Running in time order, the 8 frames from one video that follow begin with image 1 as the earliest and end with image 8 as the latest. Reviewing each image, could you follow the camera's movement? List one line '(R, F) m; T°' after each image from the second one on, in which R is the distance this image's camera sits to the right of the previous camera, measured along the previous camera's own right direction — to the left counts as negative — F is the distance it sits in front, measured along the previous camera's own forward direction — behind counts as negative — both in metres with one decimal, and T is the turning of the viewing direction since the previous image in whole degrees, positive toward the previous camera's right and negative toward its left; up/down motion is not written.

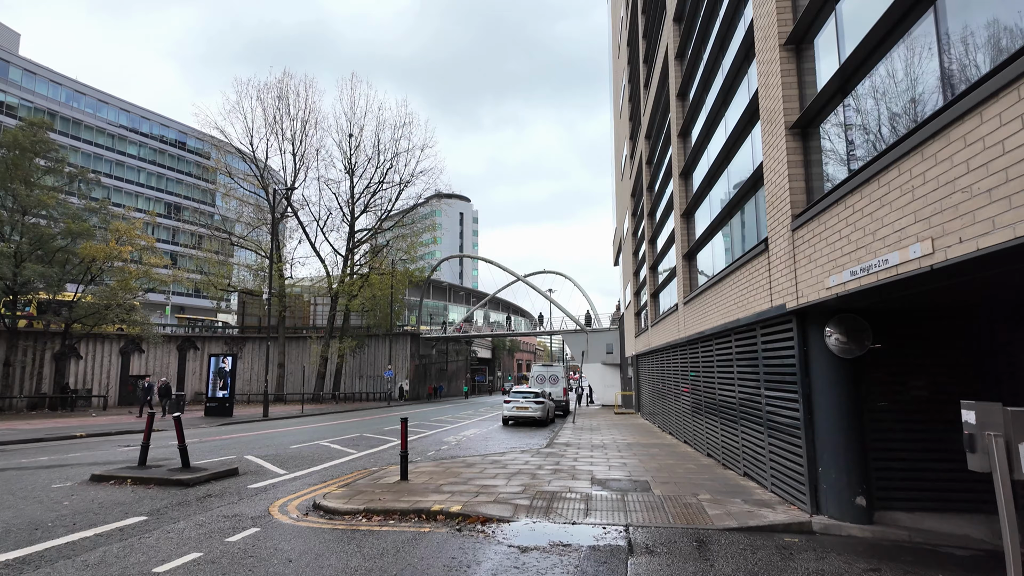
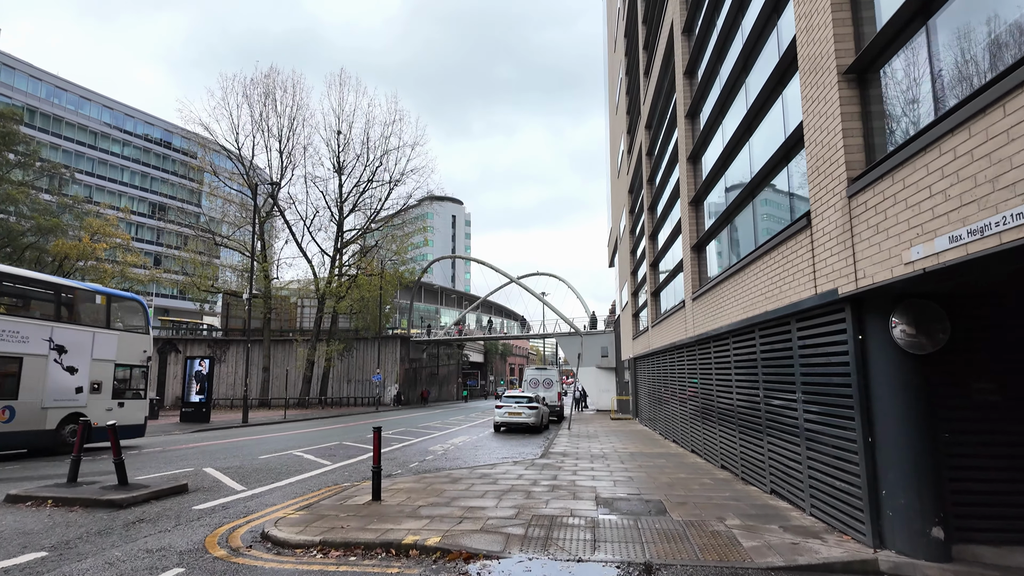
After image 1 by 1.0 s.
(0.0, +1.2) m; +1°
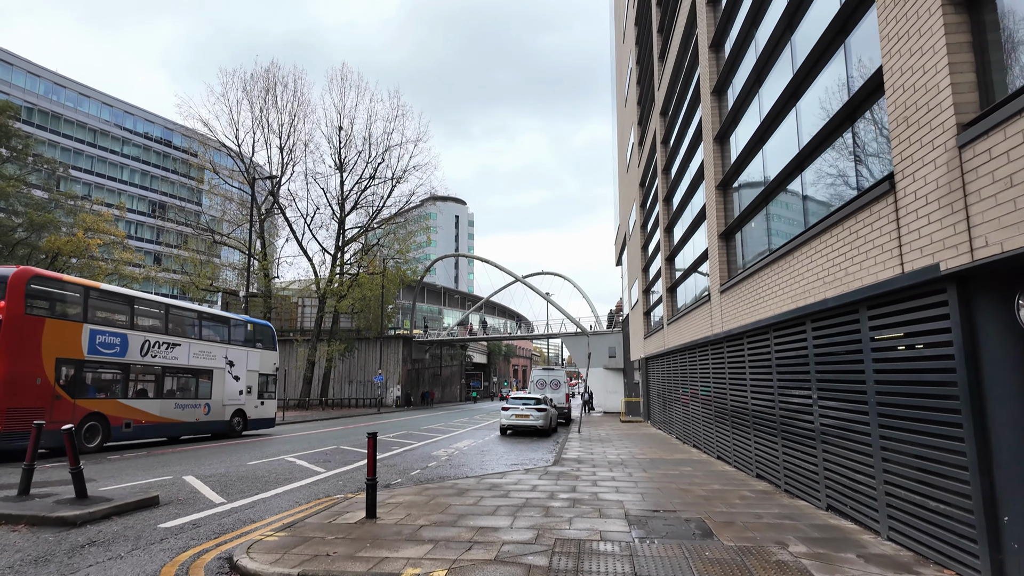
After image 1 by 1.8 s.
(-0.1, +1.0) m; 0°
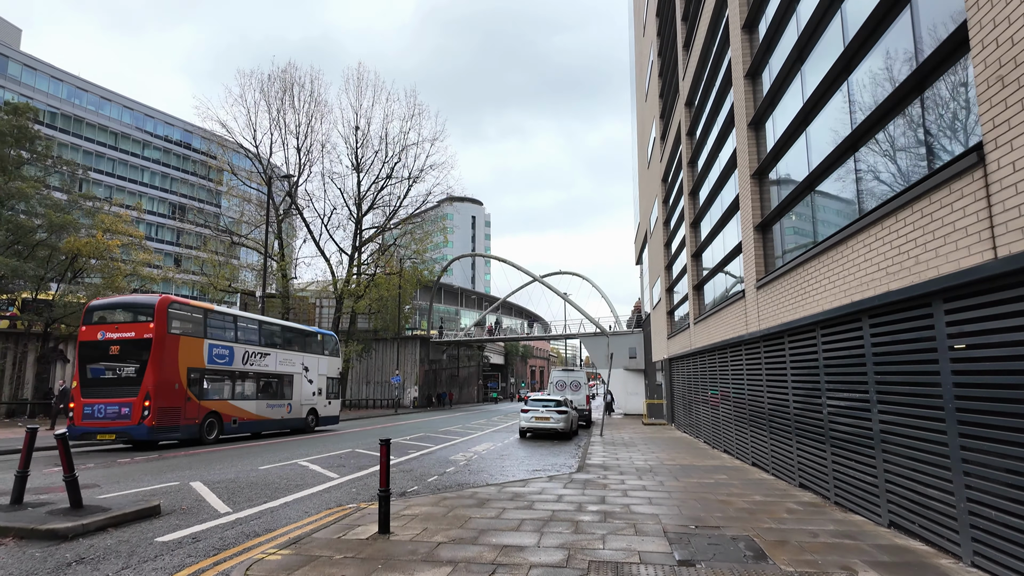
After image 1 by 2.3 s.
(-0.1, +0.6) m; -2°
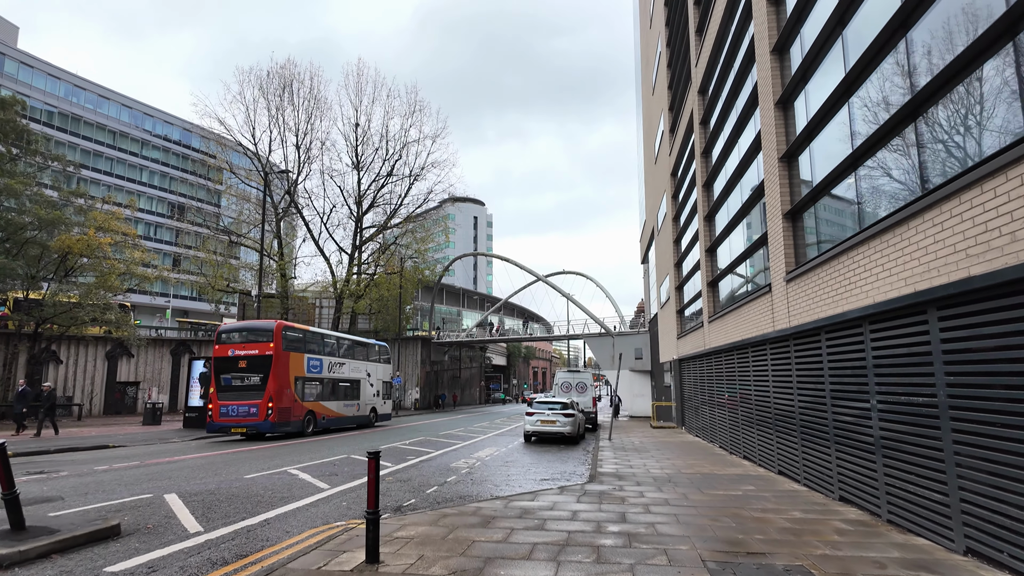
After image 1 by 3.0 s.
(-0.1, +0.9) m; 0°
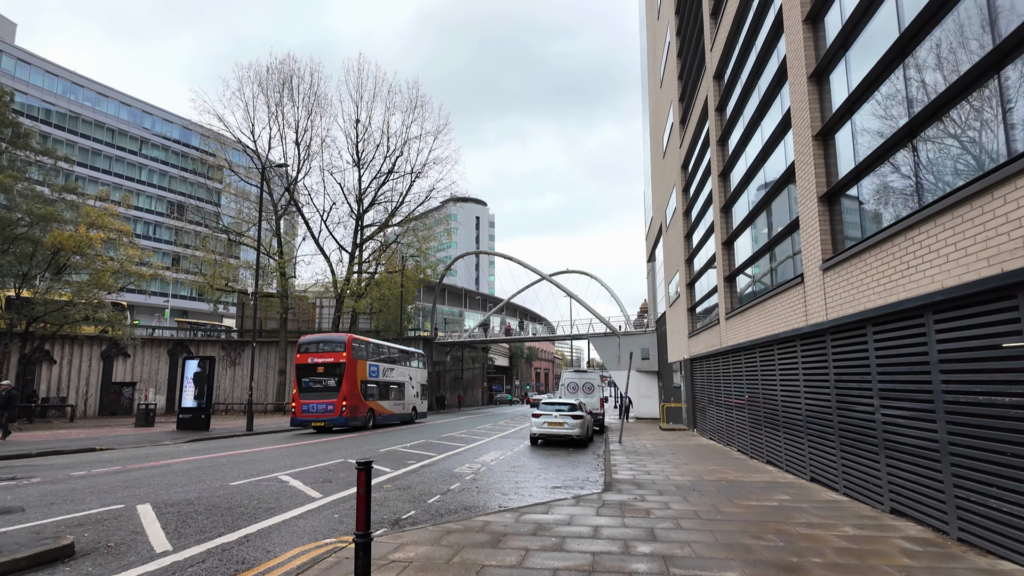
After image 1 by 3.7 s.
(-0.1, +0.8) m; 0°
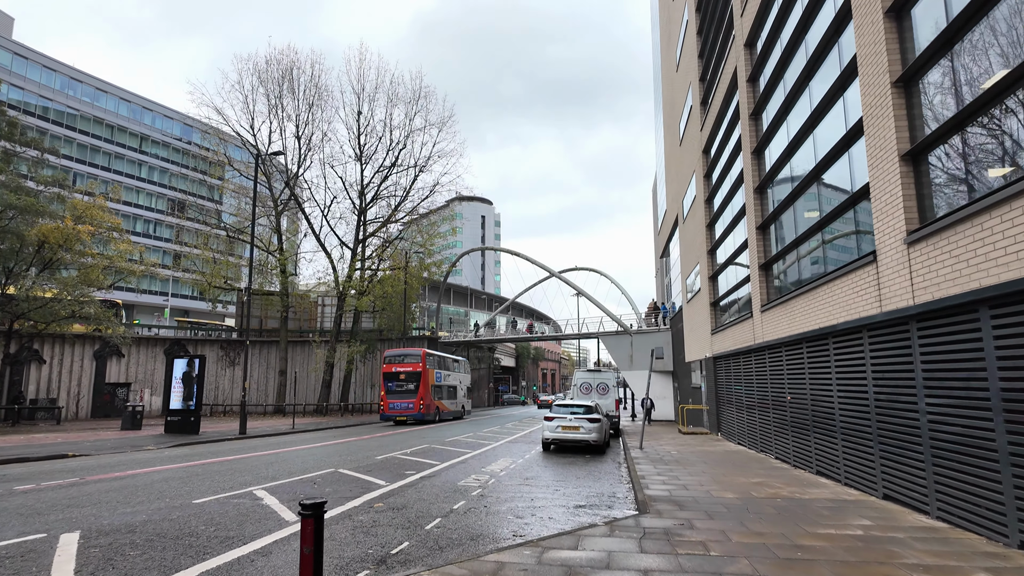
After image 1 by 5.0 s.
(-0.1, +1.5) m; -1°
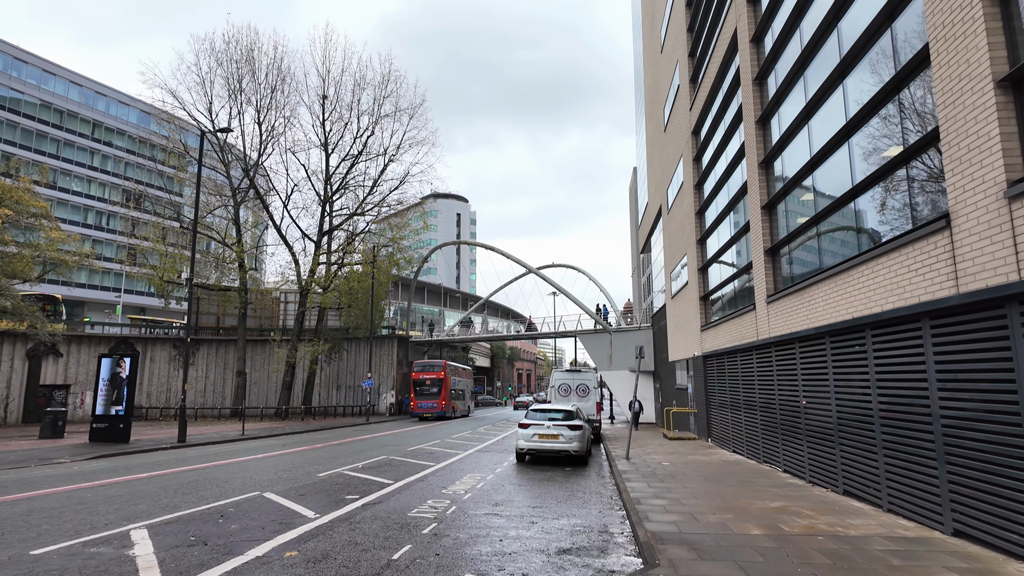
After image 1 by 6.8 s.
(+0.1, +2.0) m; +2°
